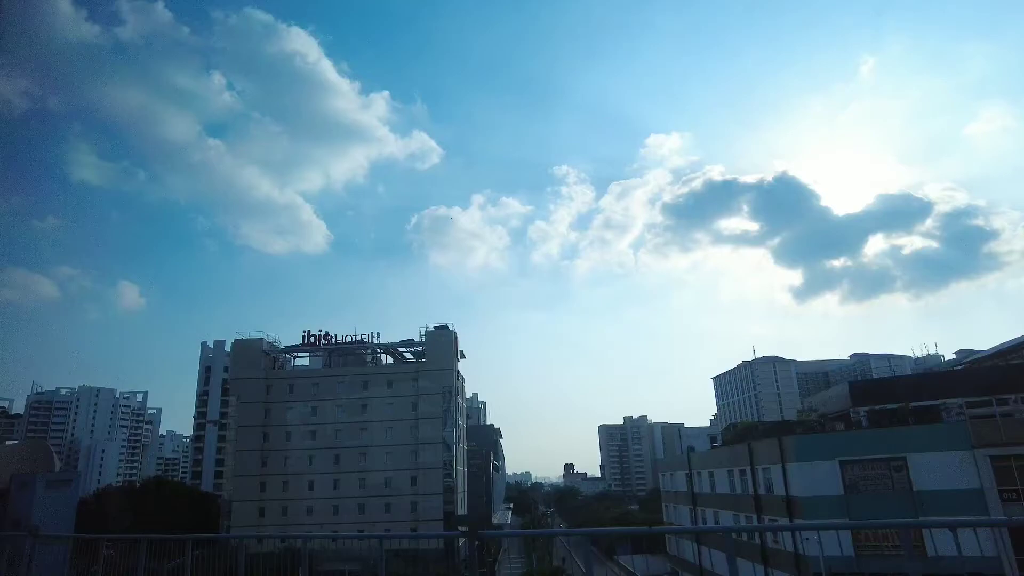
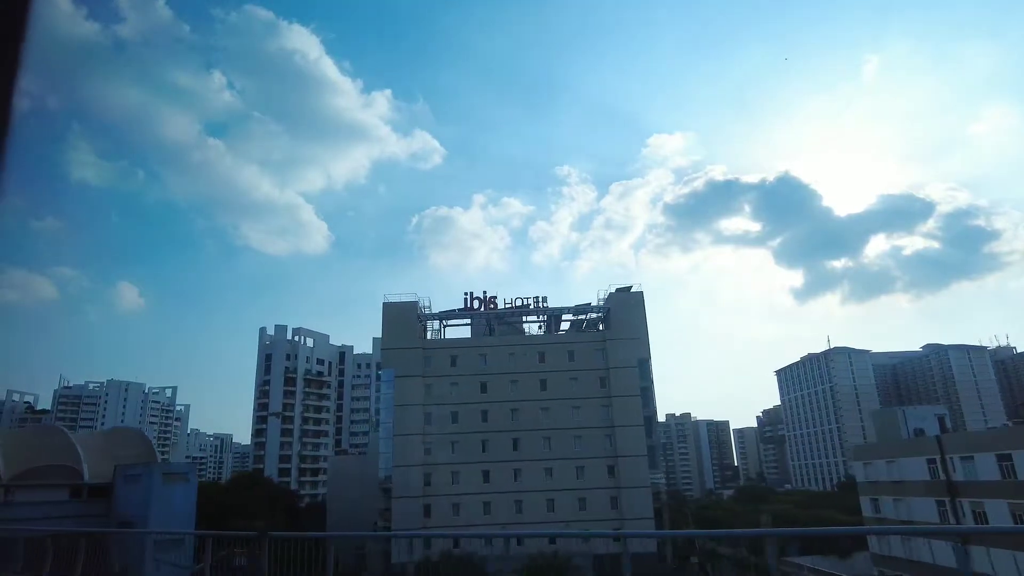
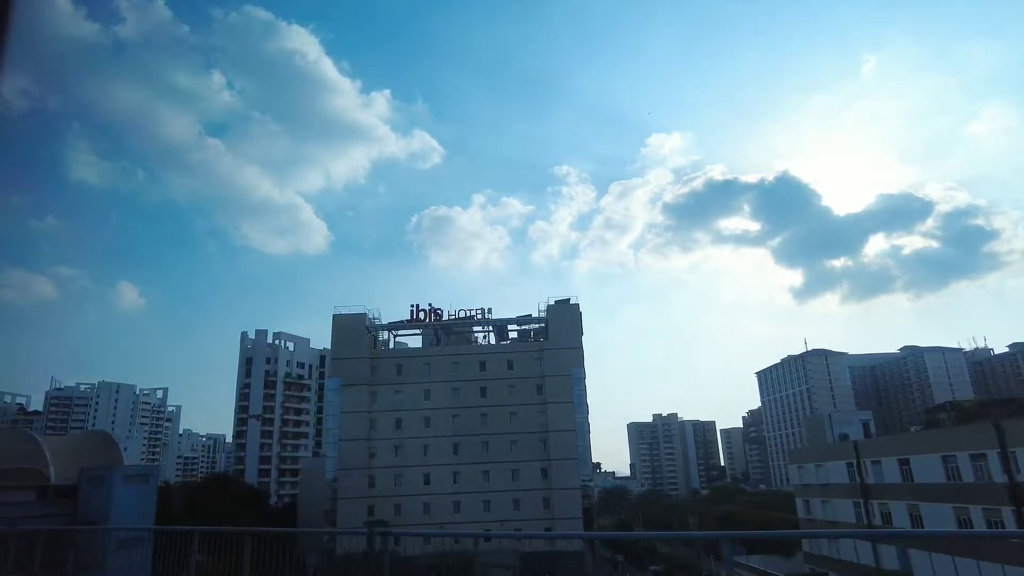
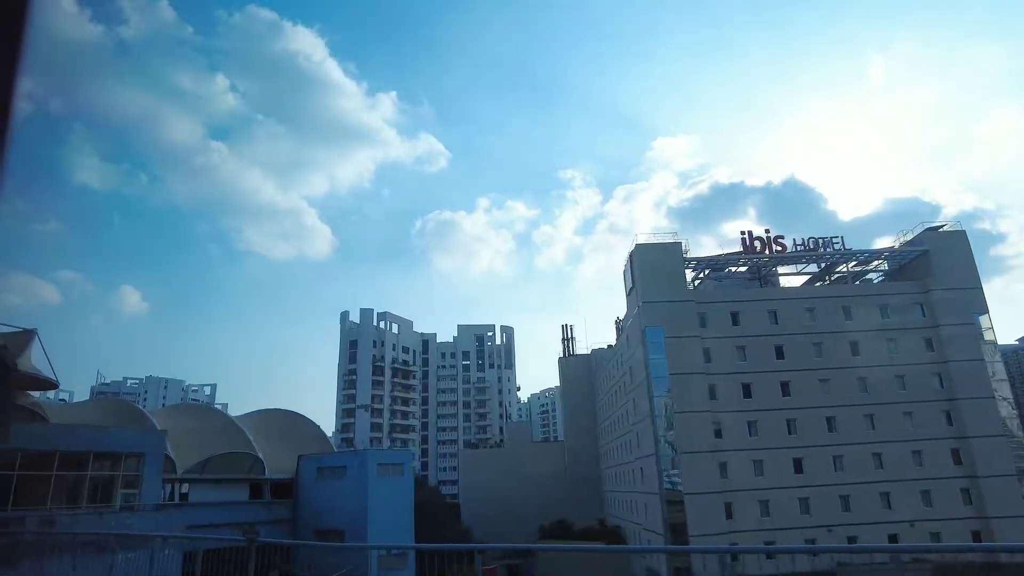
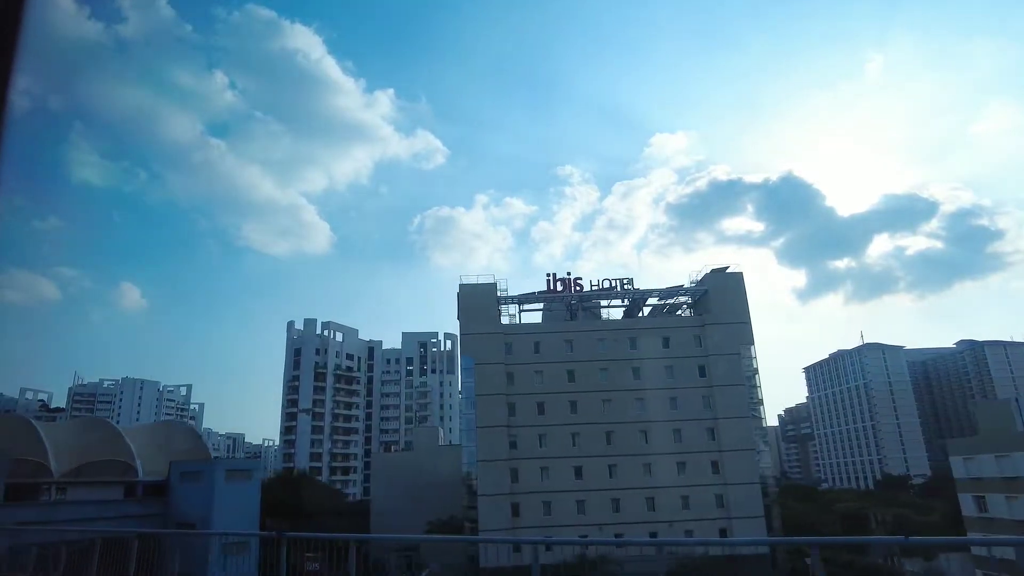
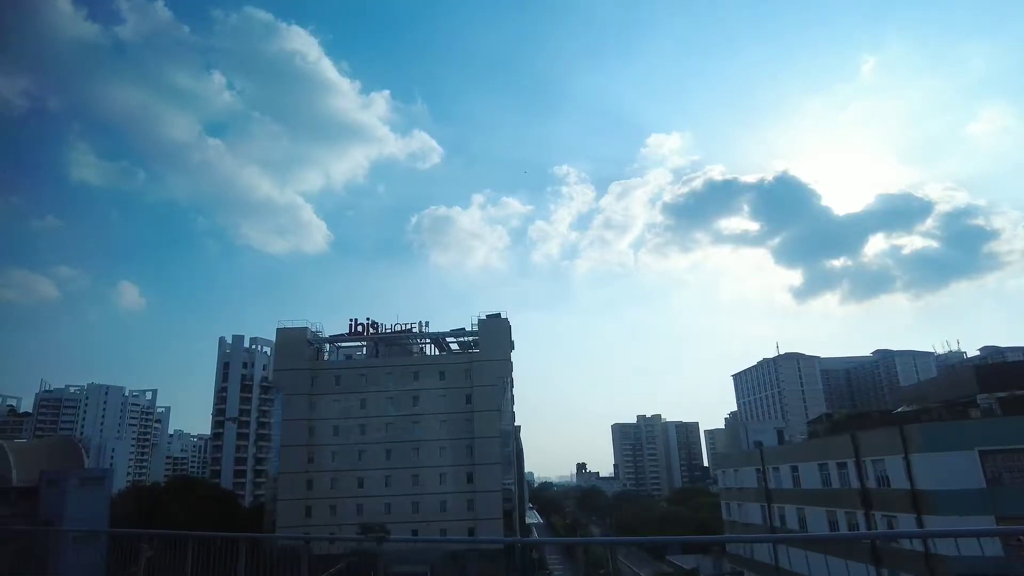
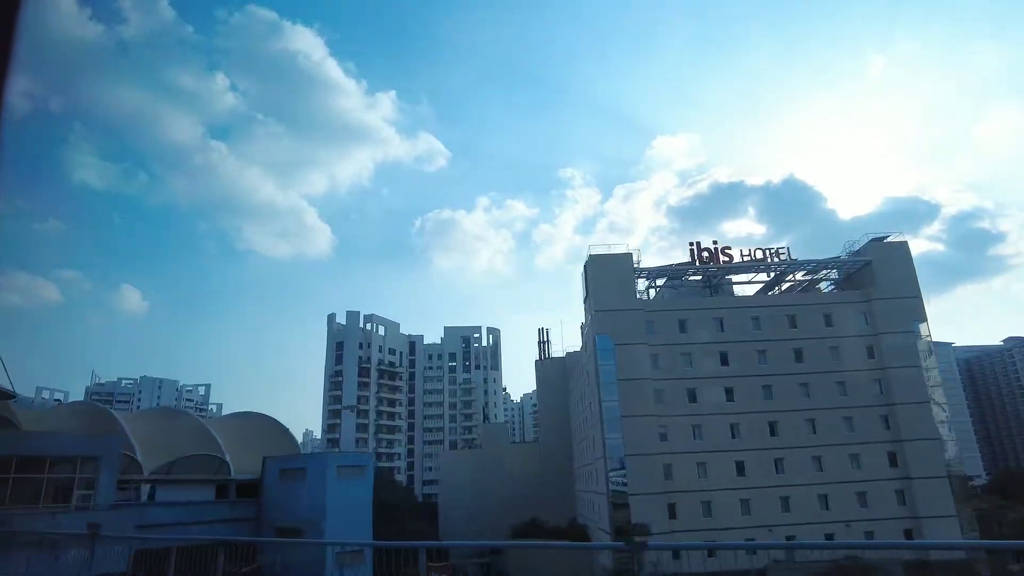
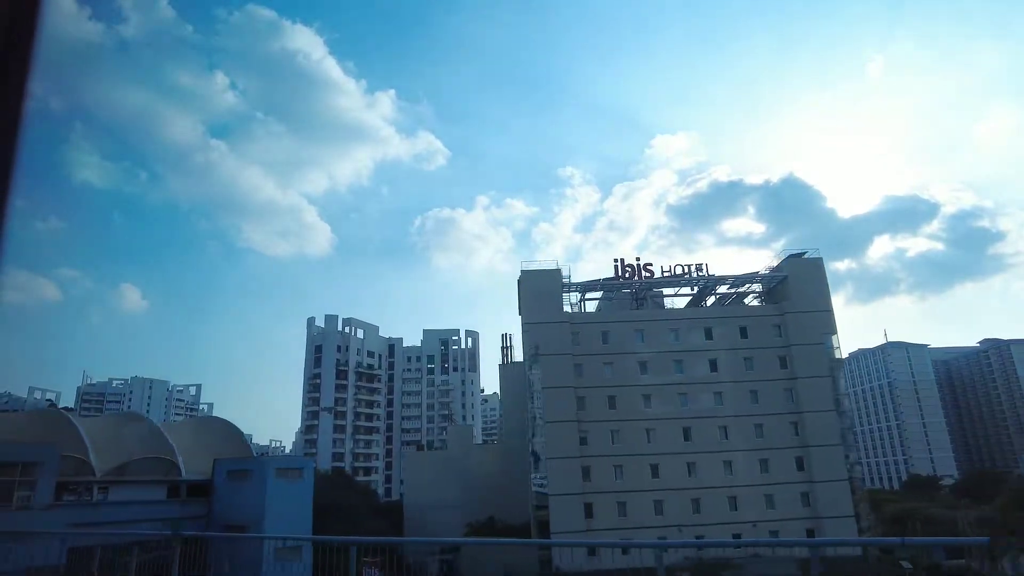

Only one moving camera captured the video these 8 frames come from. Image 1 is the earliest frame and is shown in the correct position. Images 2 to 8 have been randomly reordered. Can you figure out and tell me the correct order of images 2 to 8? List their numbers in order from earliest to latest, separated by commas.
6, 3, 2, 5, 8, 7, 4
